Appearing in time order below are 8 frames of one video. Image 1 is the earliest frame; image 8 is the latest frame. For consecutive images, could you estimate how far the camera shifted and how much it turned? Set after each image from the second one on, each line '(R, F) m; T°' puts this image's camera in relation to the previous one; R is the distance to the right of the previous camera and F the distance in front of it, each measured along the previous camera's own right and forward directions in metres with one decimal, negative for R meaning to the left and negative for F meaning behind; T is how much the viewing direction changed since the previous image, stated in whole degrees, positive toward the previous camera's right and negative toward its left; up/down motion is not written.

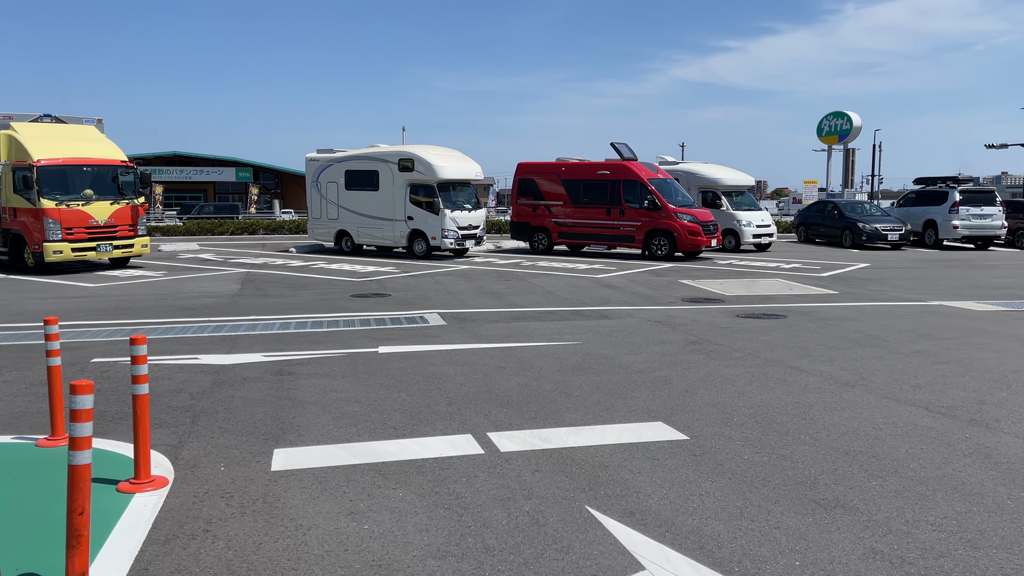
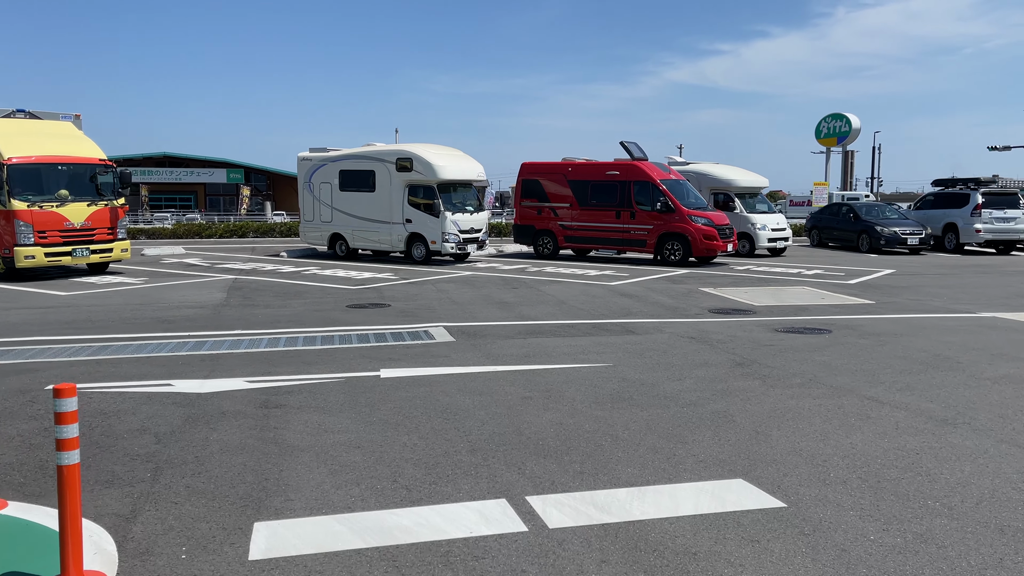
(-0.3, +1.2) m; 0°
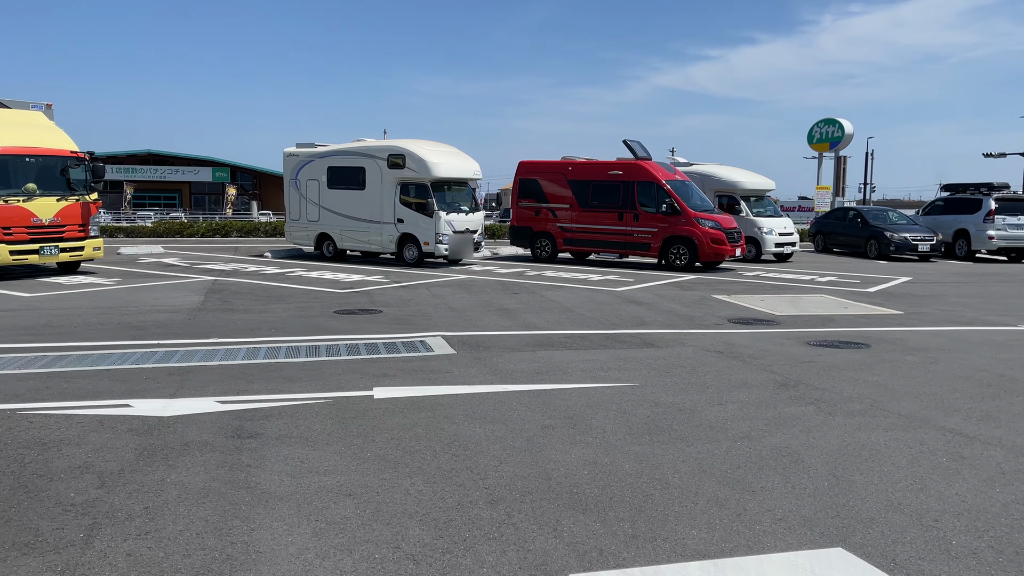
(-0.2, +1.1) m; +1°
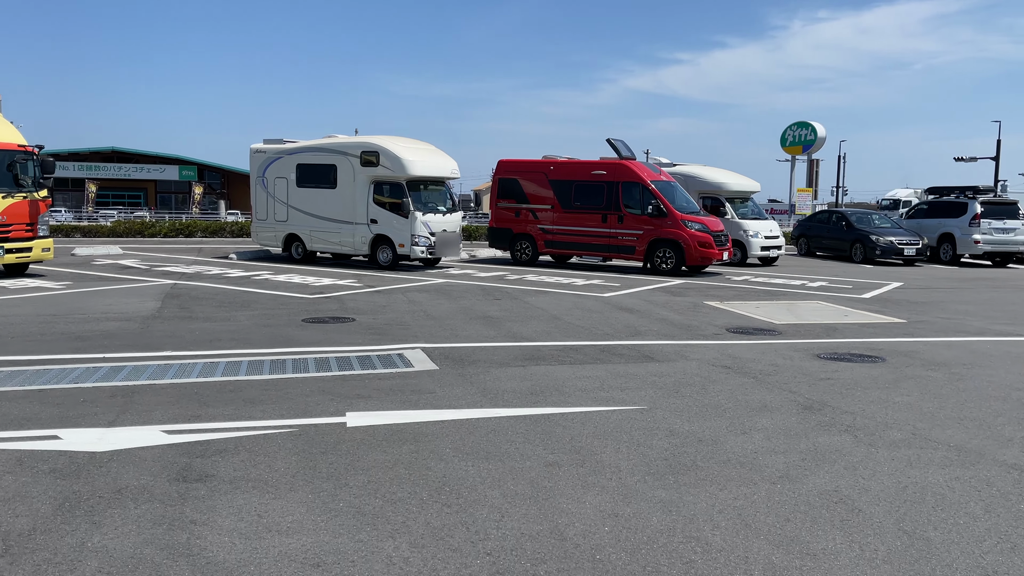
(-0.2, +0.9) m; +2°
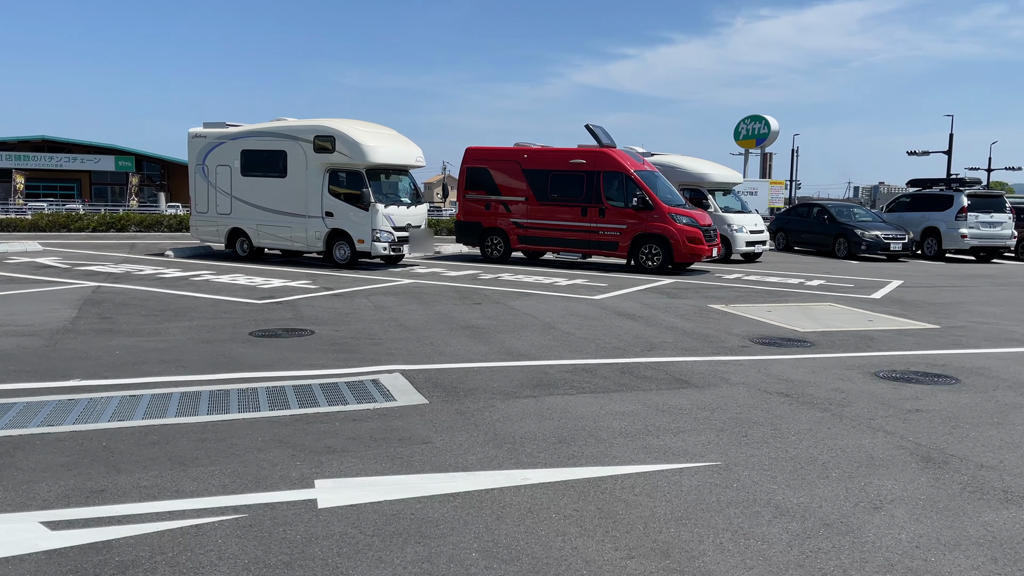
(-0.5, +1.8) m; +4°
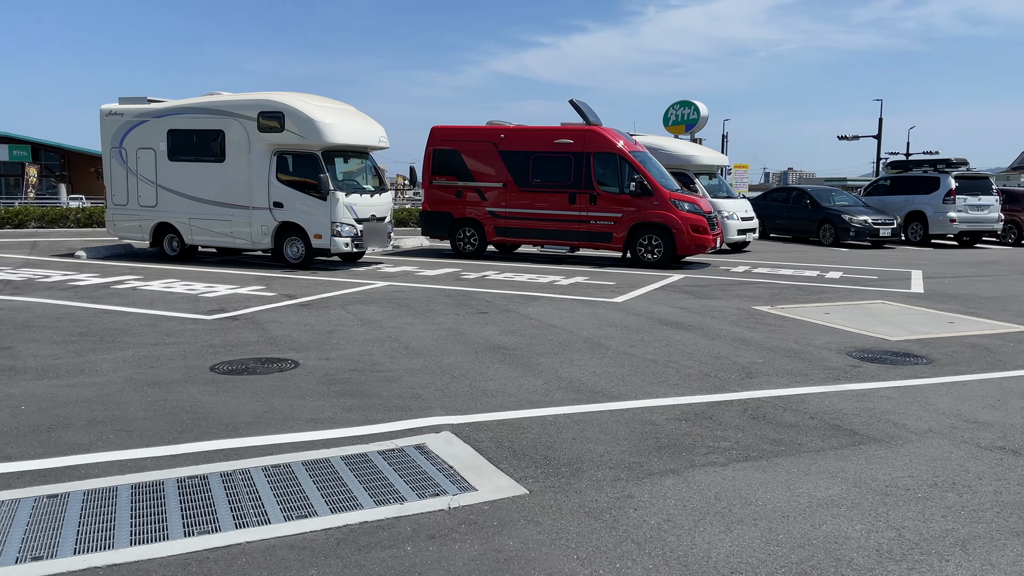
(-1.2, +2.3) m; +6°
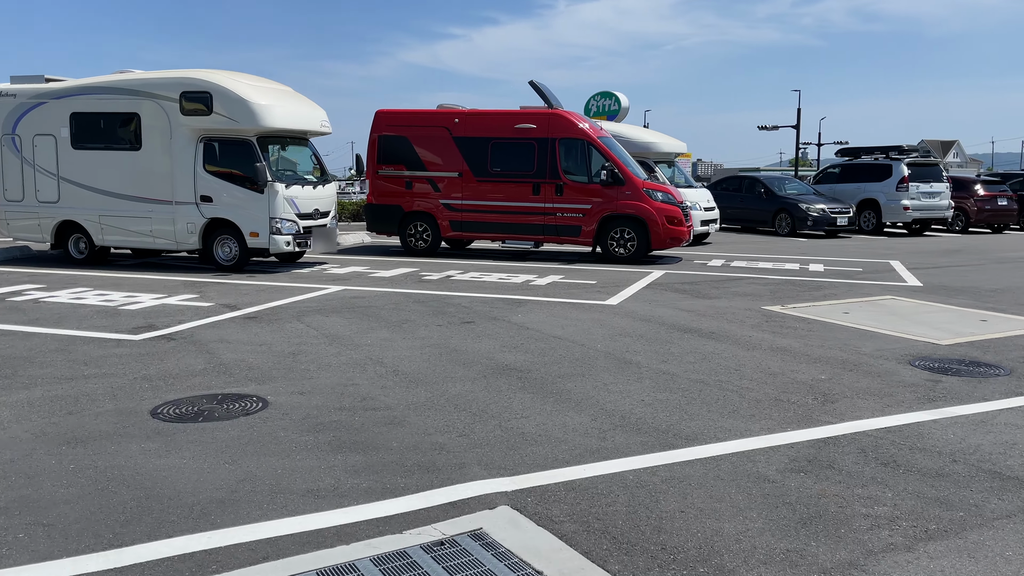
(-0.8, +1.5) m; +6°
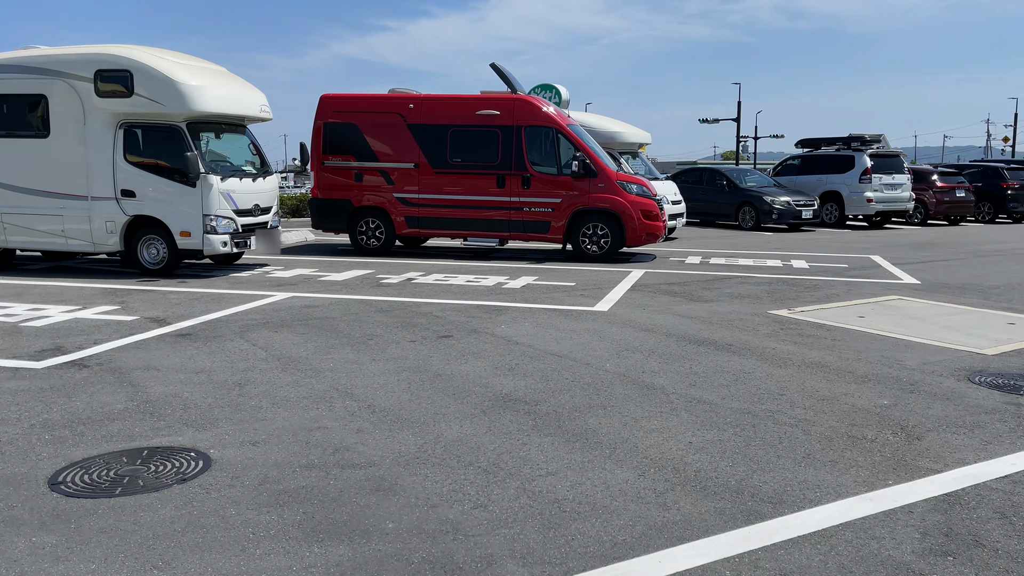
(-0.4, +1.3) m; +4°
